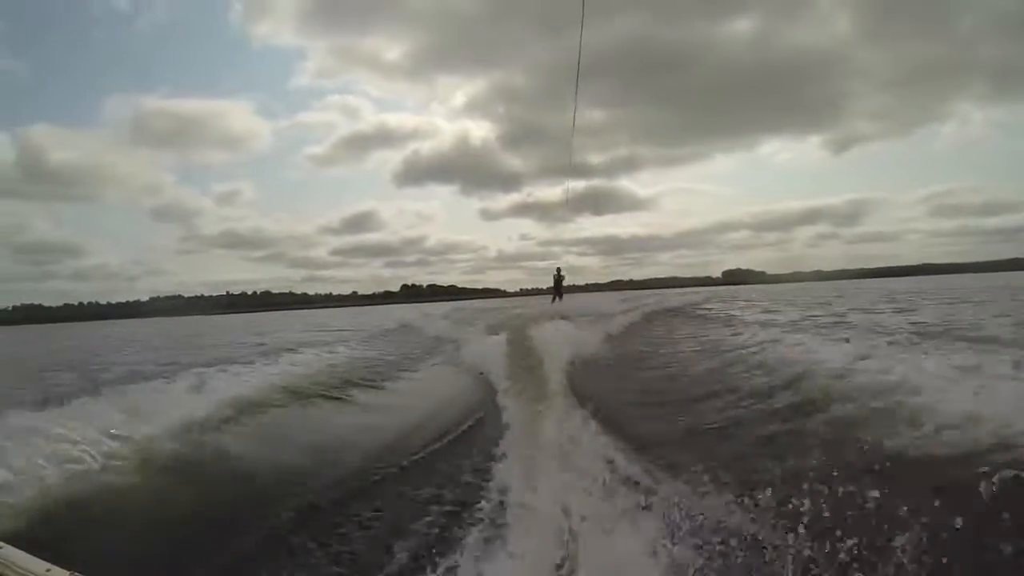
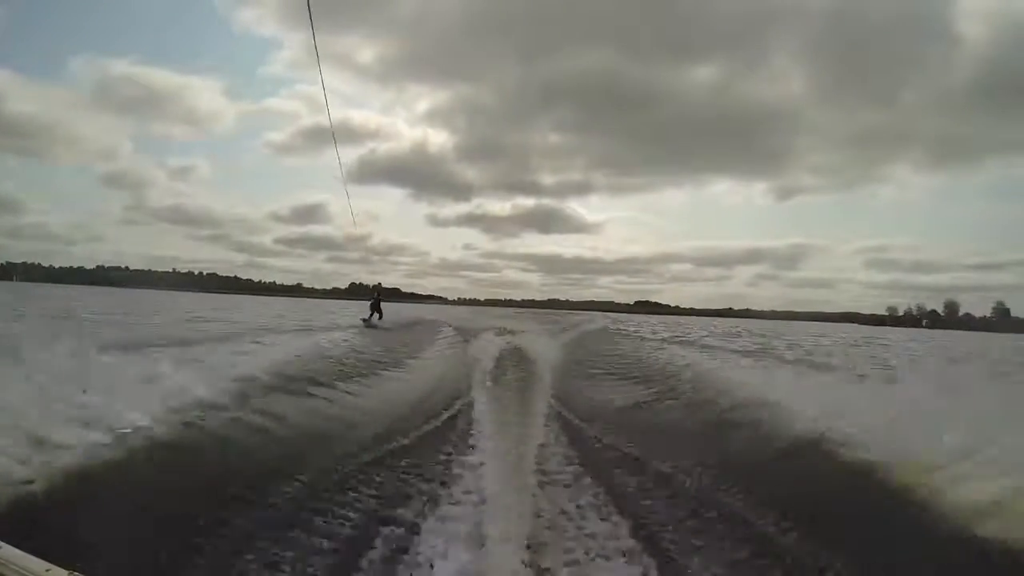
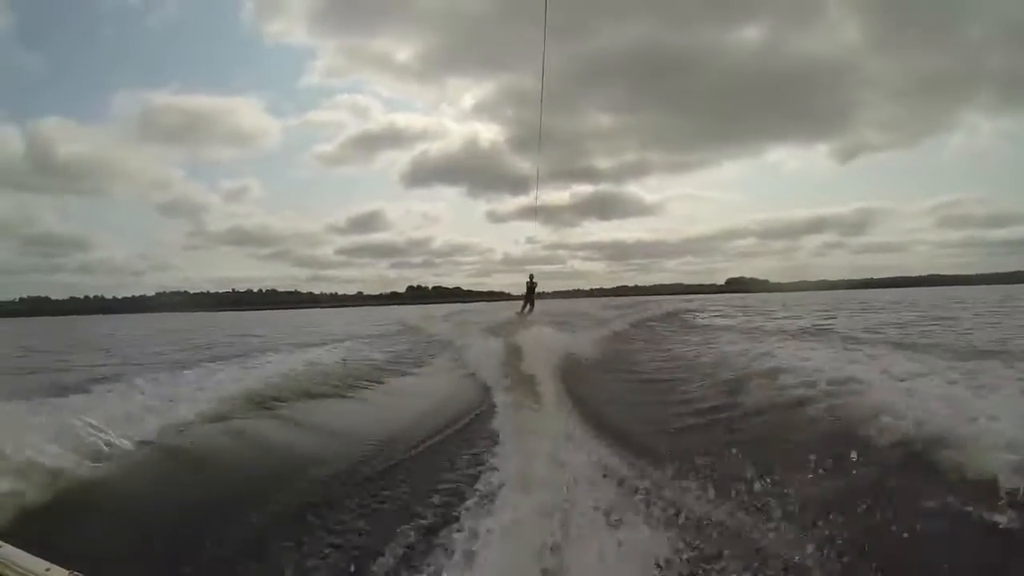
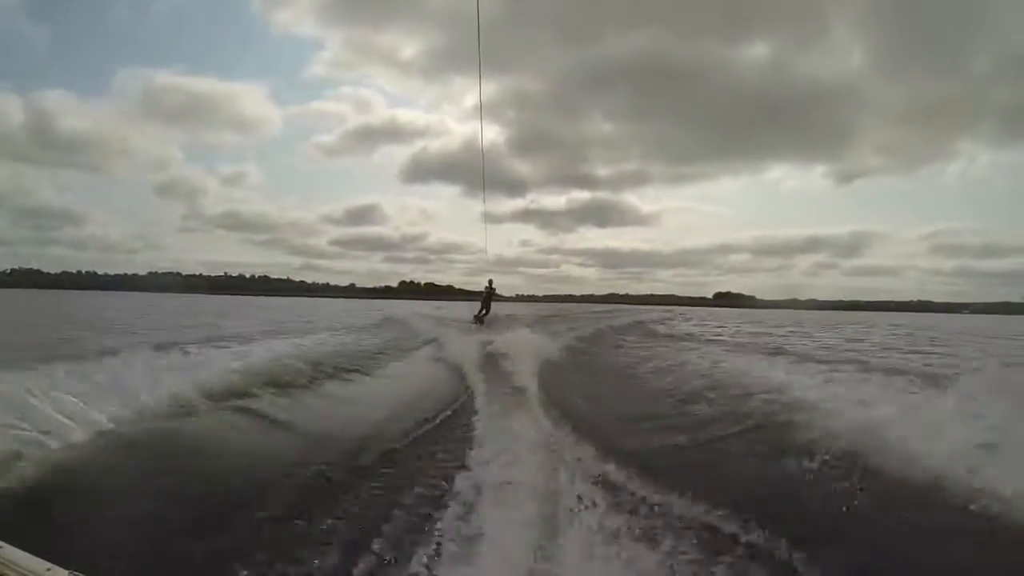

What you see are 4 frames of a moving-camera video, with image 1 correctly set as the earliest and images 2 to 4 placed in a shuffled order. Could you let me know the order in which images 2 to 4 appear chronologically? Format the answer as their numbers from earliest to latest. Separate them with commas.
3, 4, 2
